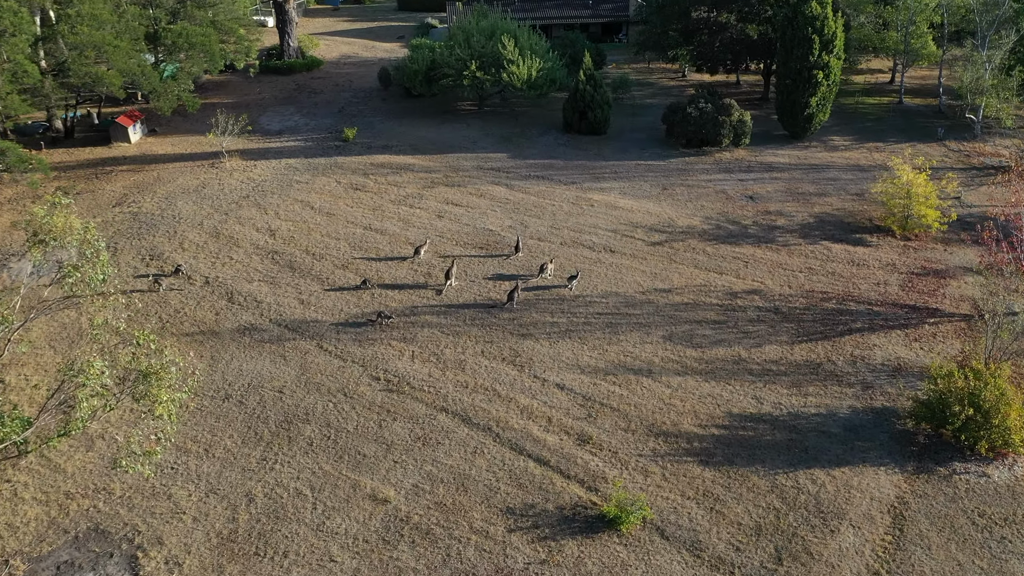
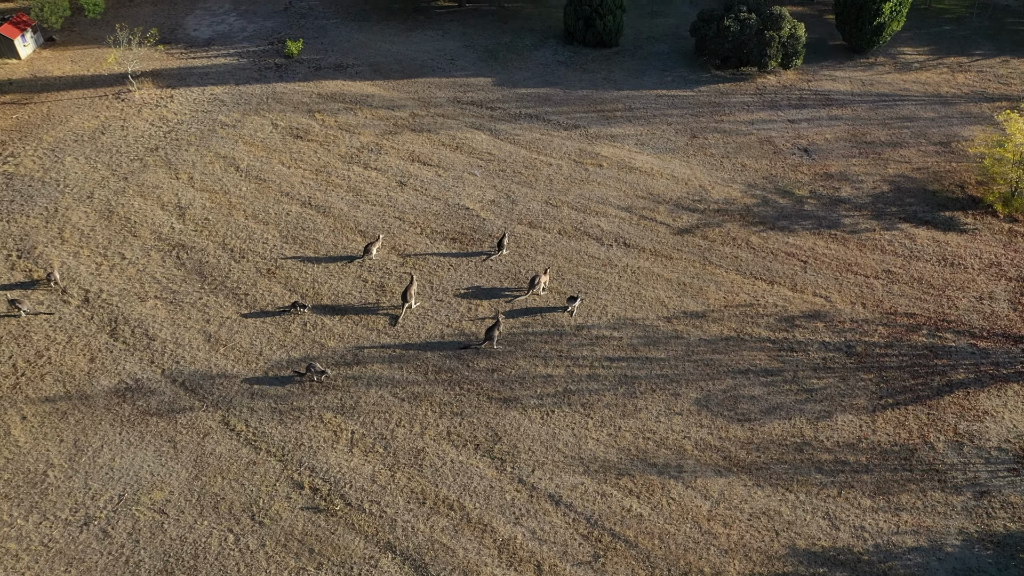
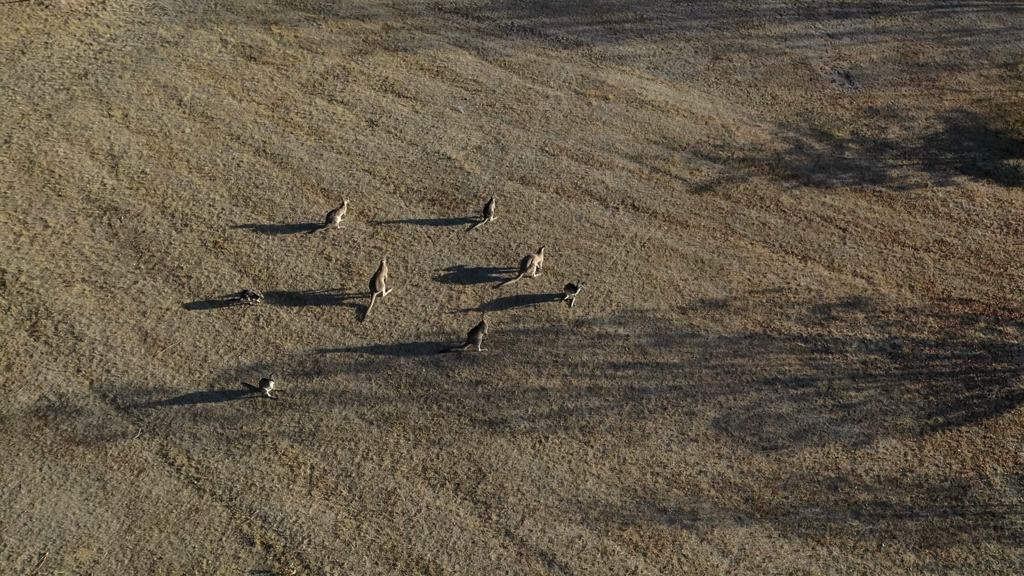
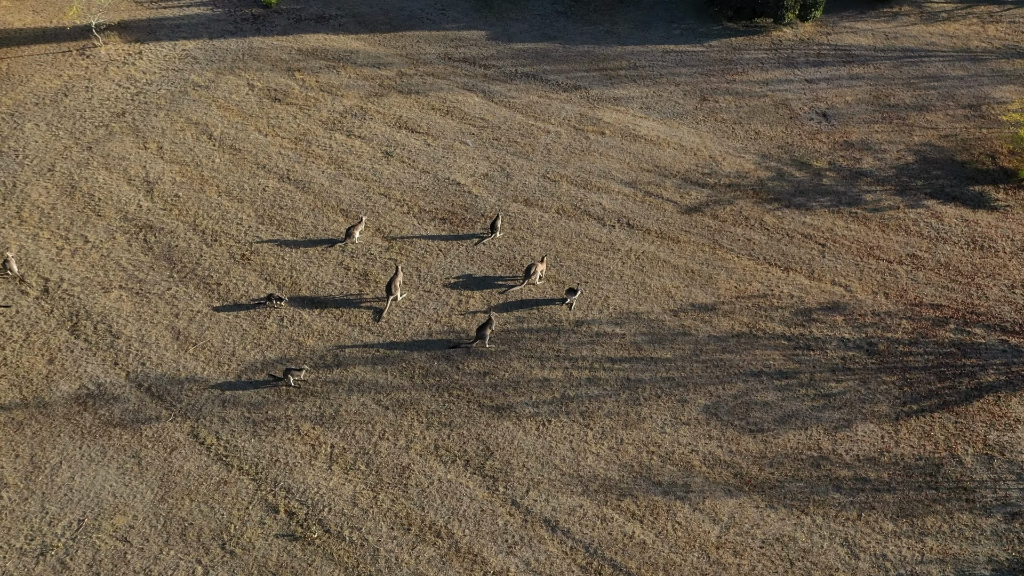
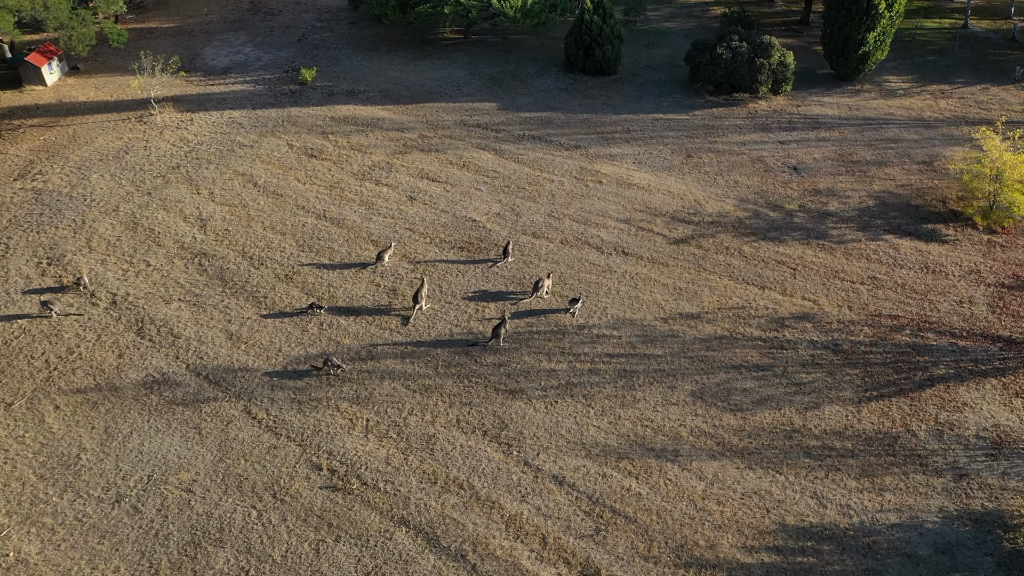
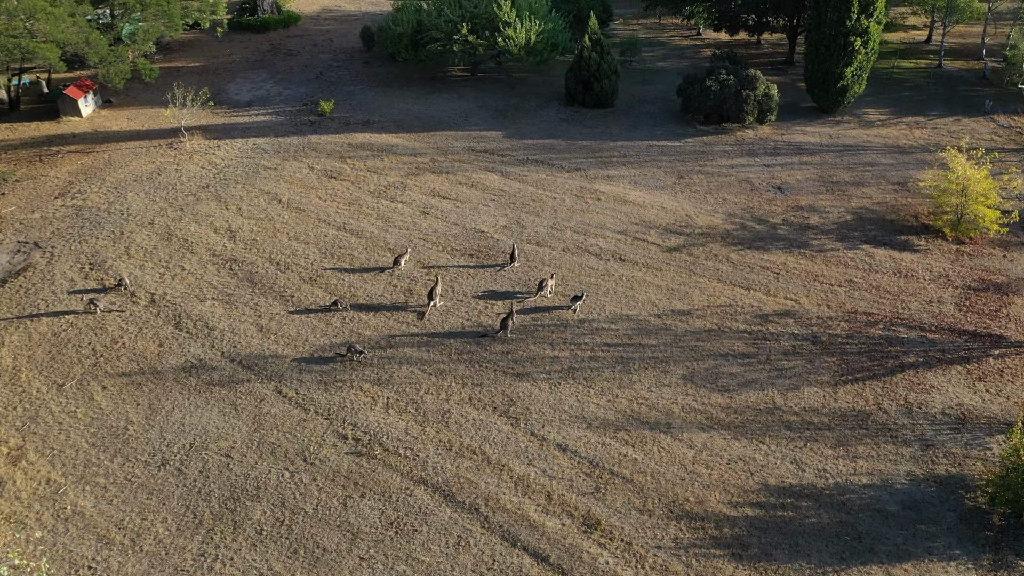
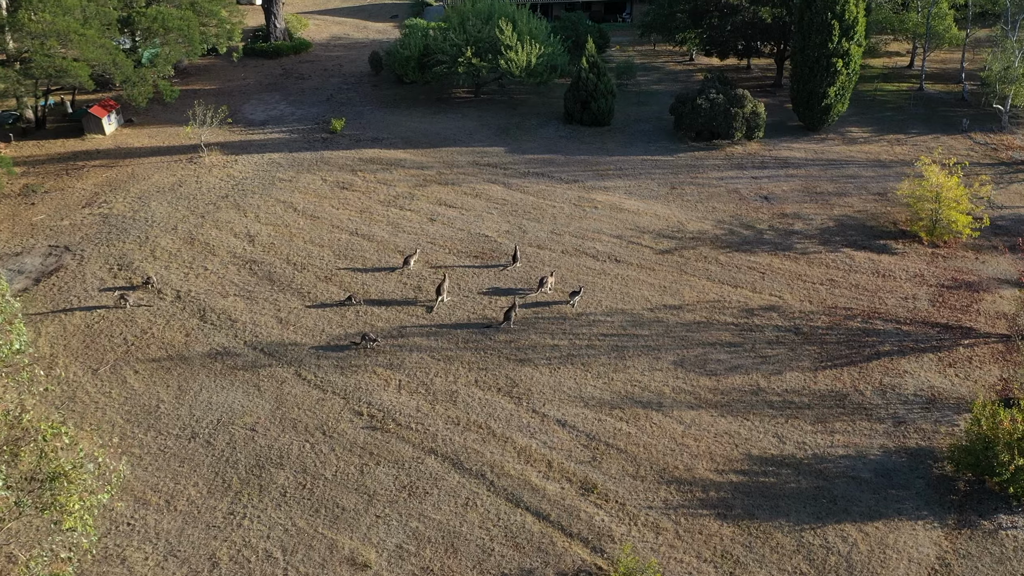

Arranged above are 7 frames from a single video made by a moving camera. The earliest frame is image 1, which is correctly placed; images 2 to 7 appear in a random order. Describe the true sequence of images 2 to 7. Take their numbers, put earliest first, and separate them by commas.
7, 6, 5, 2, 4, 3
